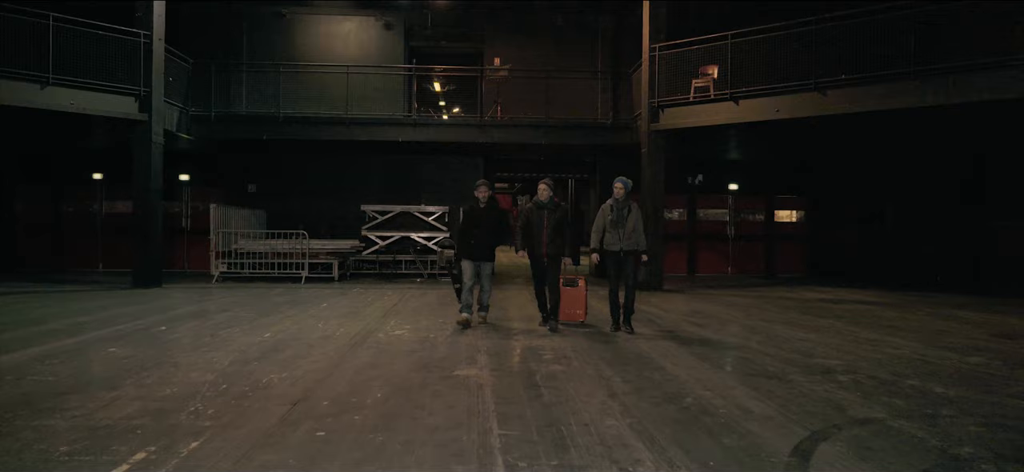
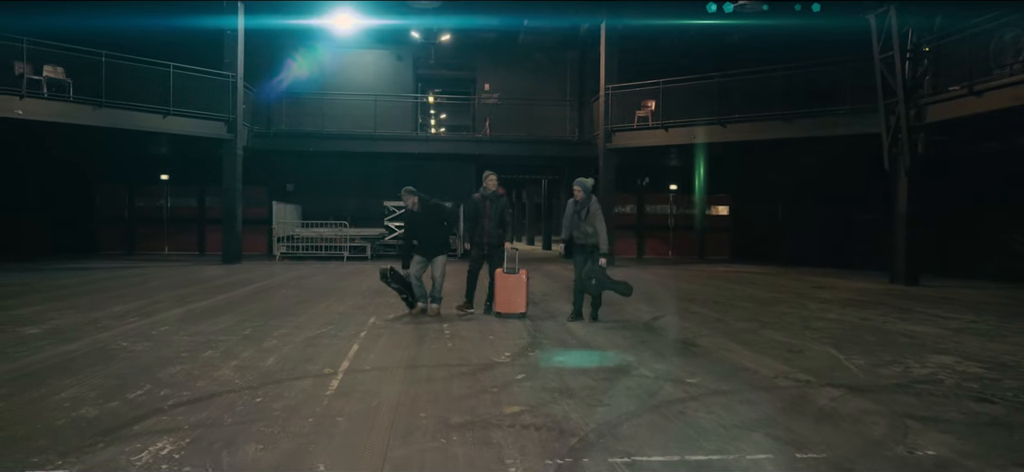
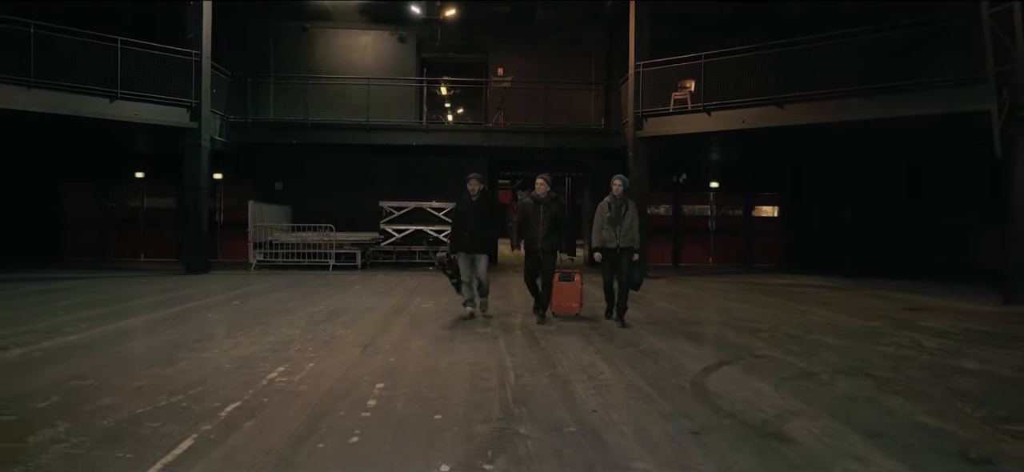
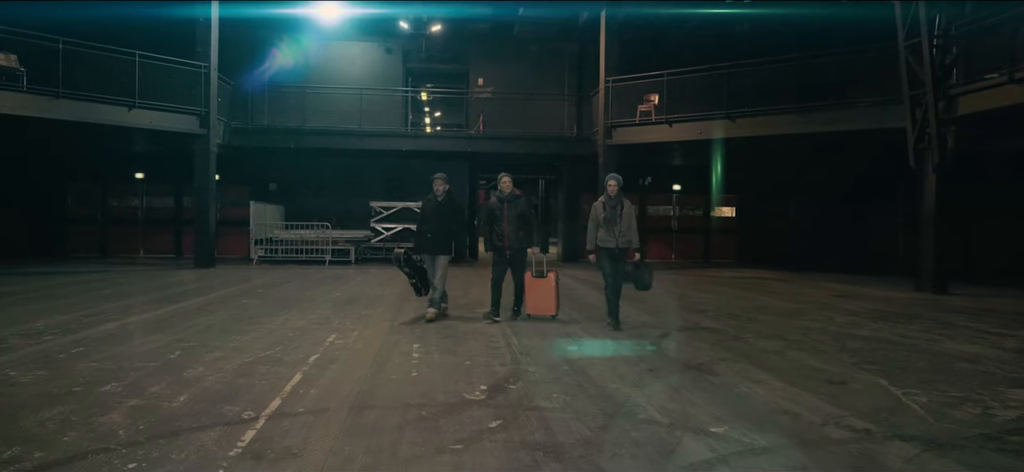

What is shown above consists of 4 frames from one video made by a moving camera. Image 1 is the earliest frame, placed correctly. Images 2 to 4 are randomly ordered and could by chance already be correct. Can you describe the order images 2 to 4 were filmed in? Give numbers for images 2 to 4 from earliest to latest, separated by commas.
3, 4, 2
